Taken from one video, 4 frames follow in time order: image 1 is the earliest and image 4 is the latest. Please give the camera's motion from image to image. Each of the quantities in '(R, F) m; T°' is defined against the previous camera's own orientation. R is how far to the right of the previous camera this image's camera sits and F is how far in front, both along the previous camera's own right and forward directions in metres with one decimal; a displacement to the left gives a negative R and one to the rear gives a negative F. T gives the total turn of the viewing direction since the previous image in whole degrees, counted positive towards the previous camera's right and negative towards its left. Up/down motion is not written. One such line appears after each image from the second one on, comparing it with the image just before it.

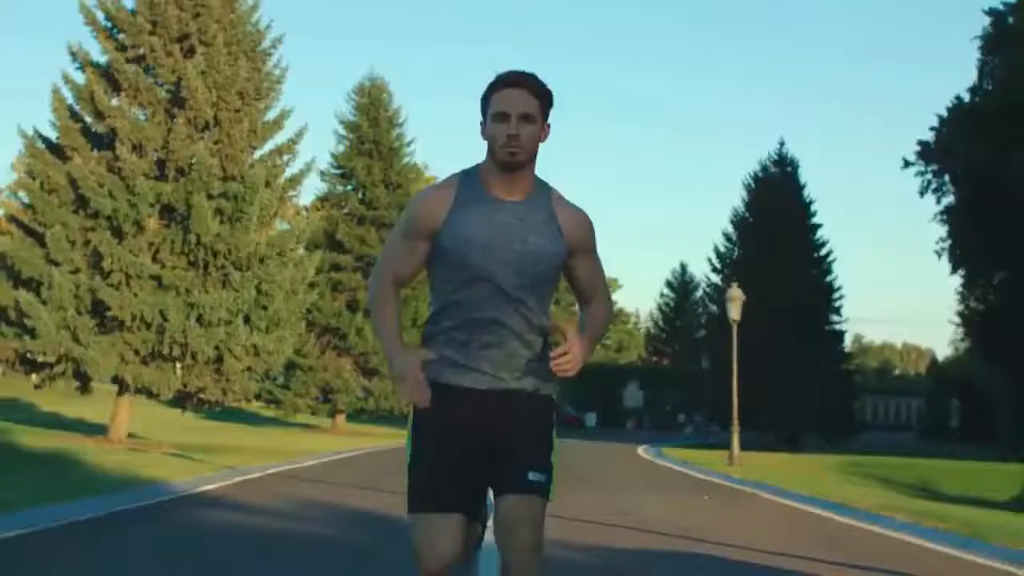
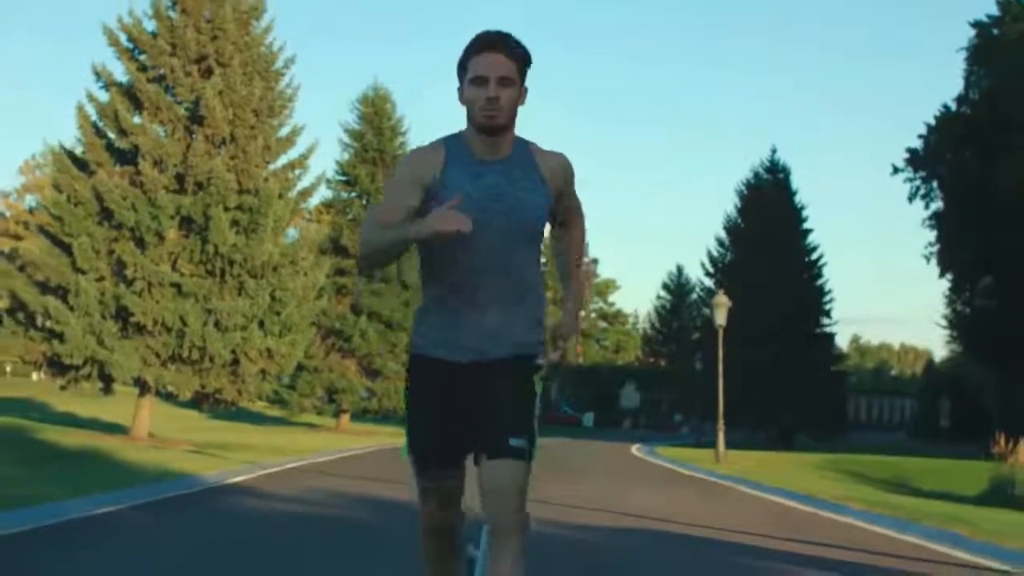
(0.0, -1.2) m; 0°
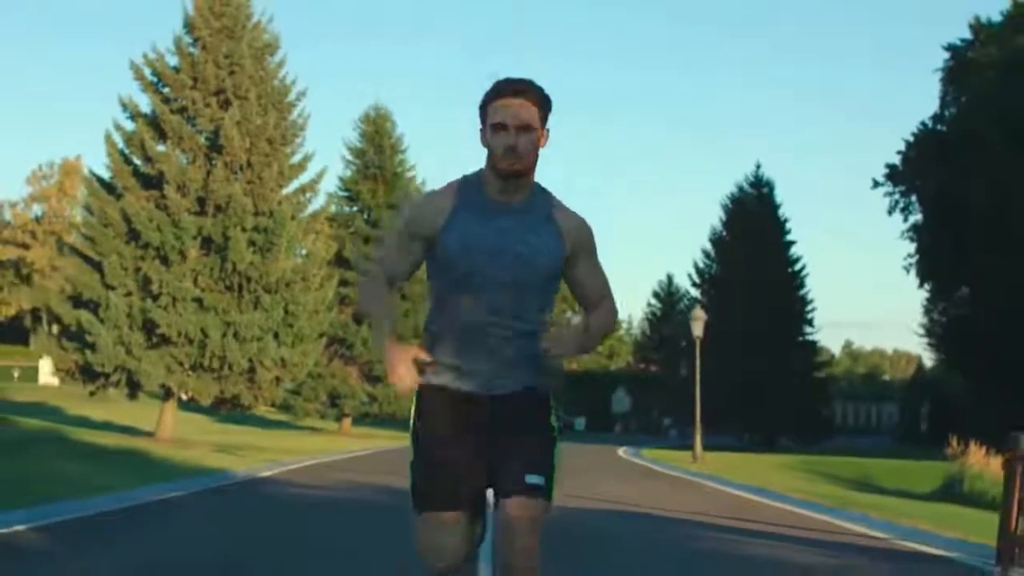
(0.0, -1.9) m; 0°
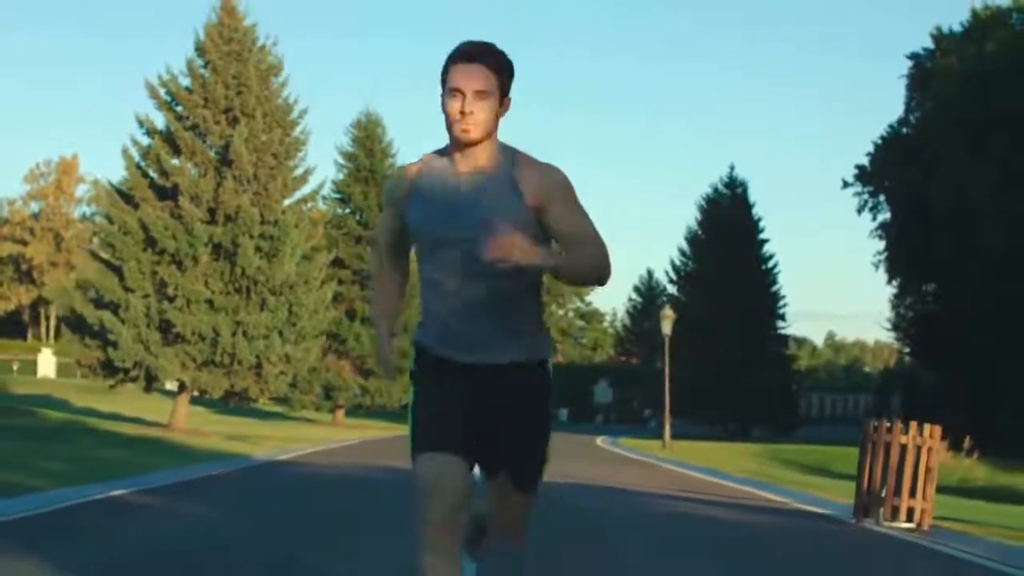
(0.0, -2.1) m; +1°
